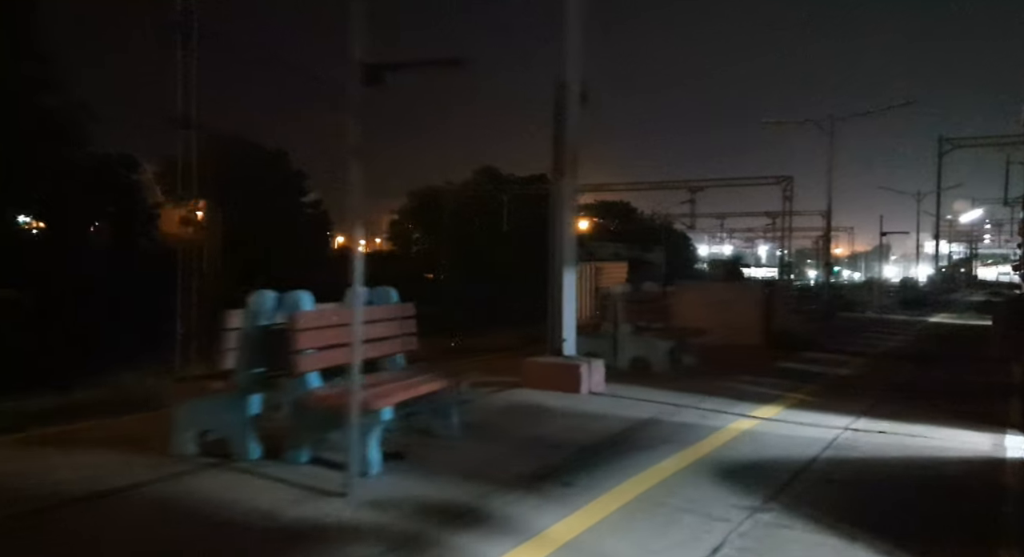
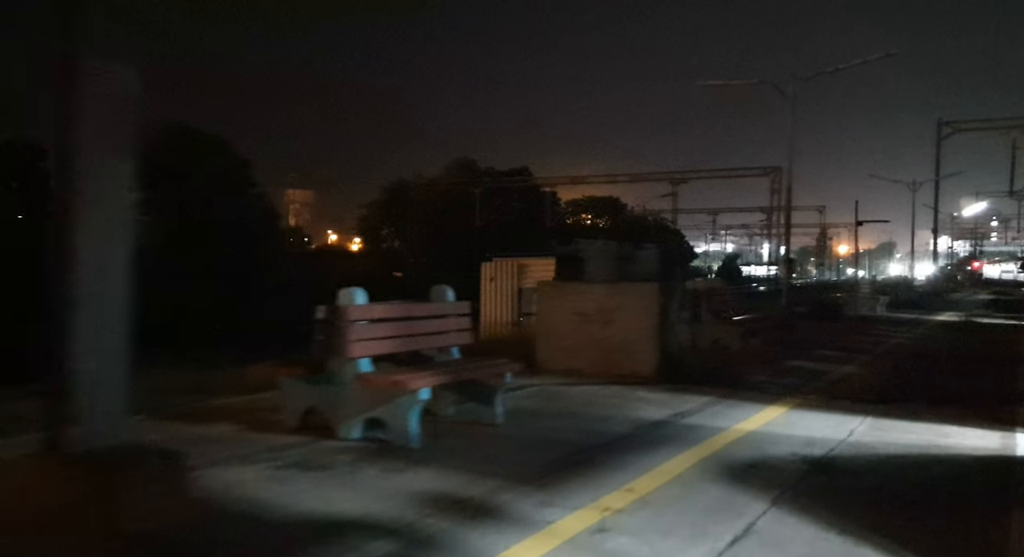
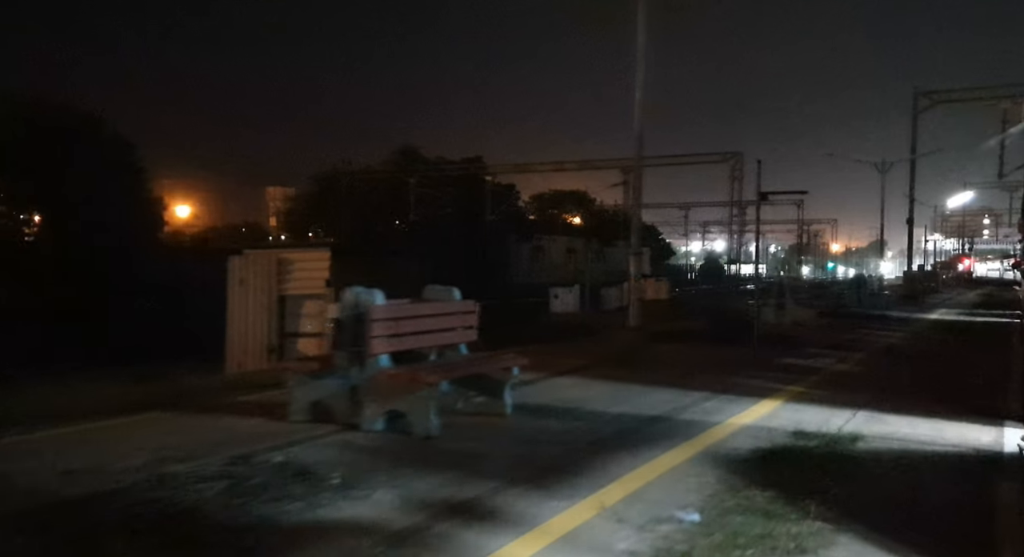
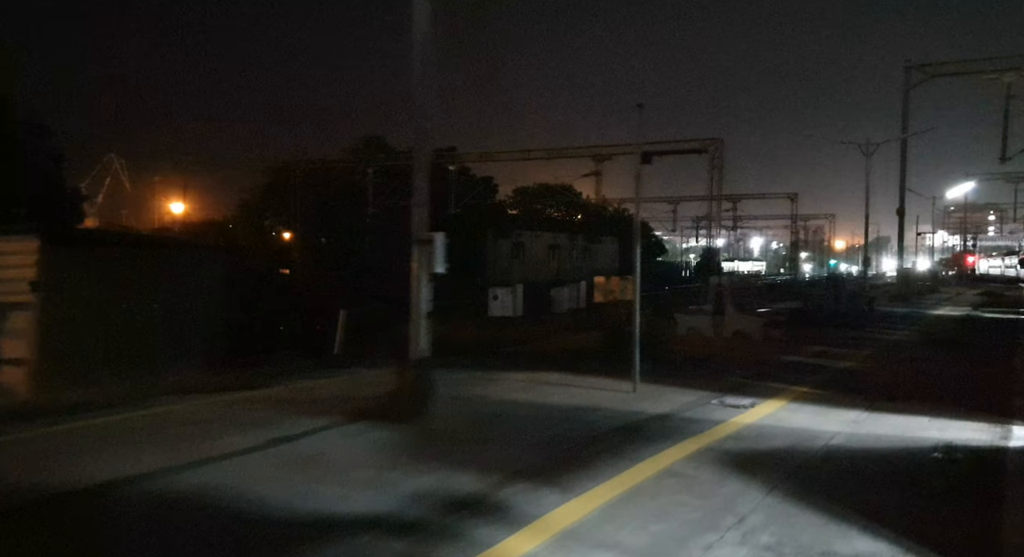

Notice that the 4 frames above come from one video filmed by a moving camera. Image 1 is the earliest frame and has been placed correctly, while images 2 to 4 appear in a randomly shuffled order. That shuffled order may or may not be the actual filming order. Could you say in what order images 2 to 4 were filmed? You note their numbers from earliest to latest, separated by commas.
2, 3, 4
